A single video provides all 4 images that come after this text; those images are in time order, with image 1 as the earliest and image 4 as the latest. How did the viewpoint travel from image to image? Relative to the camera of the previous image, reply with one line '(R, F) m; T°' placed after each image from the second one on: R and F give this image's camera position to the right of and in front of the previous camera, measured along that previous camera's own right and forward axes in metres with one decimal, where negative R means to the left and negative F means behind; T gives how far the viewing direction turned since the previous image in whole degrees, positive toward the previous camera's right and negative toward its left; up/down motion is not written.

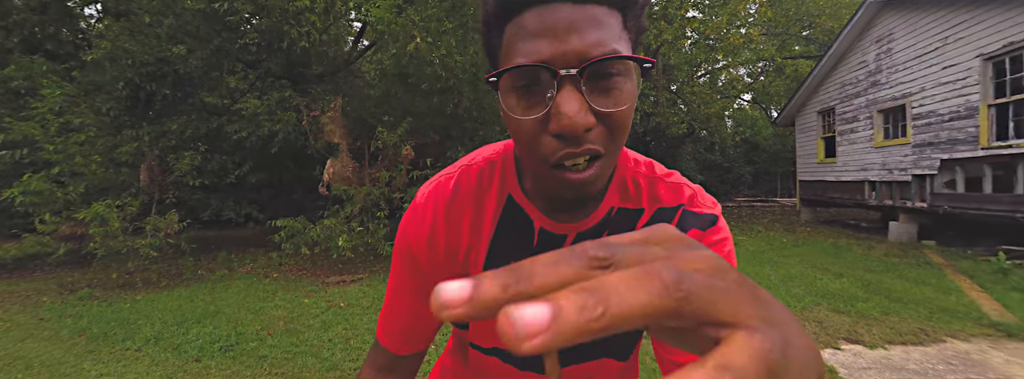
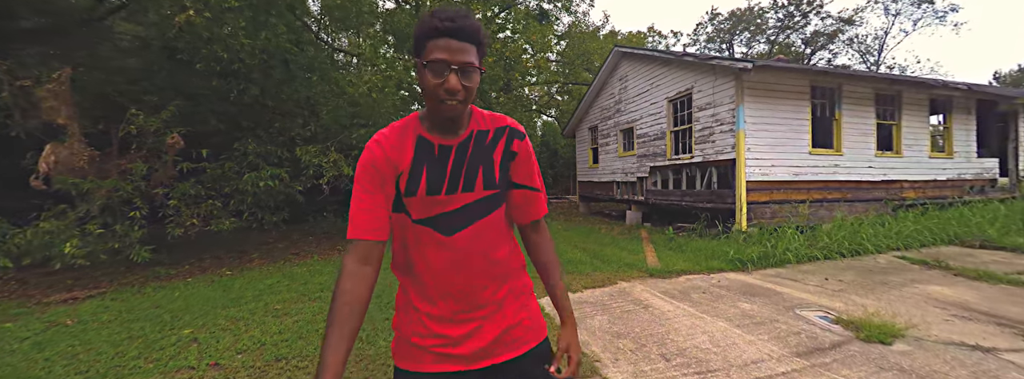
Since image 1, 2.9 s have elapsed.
(+0.6, -0.6) m; +24°
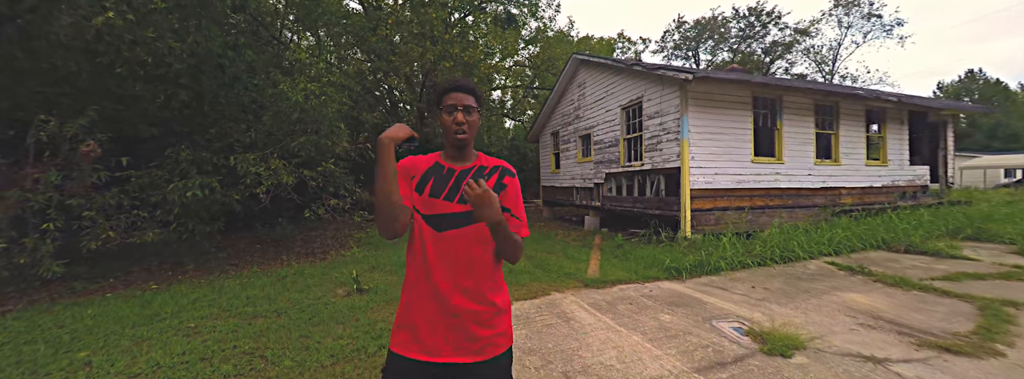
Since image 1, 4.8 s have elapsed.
(+0.6, +0.1) m; +3°
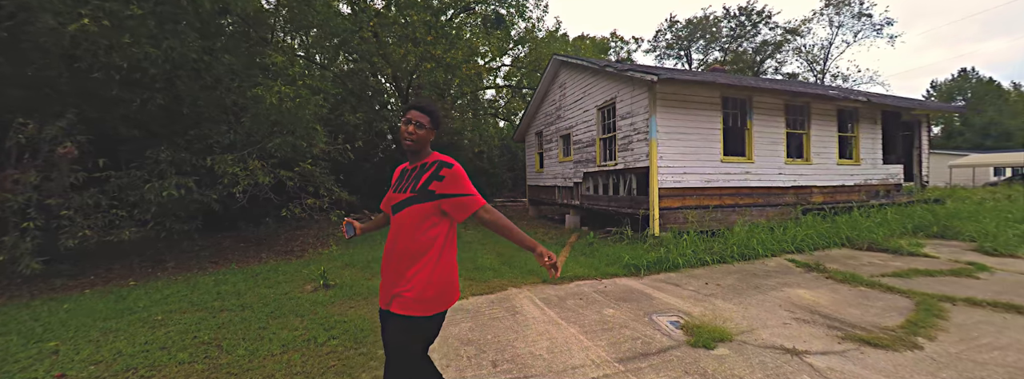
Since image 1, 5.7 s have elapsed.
(+0.6, -0.1) m; 0°
